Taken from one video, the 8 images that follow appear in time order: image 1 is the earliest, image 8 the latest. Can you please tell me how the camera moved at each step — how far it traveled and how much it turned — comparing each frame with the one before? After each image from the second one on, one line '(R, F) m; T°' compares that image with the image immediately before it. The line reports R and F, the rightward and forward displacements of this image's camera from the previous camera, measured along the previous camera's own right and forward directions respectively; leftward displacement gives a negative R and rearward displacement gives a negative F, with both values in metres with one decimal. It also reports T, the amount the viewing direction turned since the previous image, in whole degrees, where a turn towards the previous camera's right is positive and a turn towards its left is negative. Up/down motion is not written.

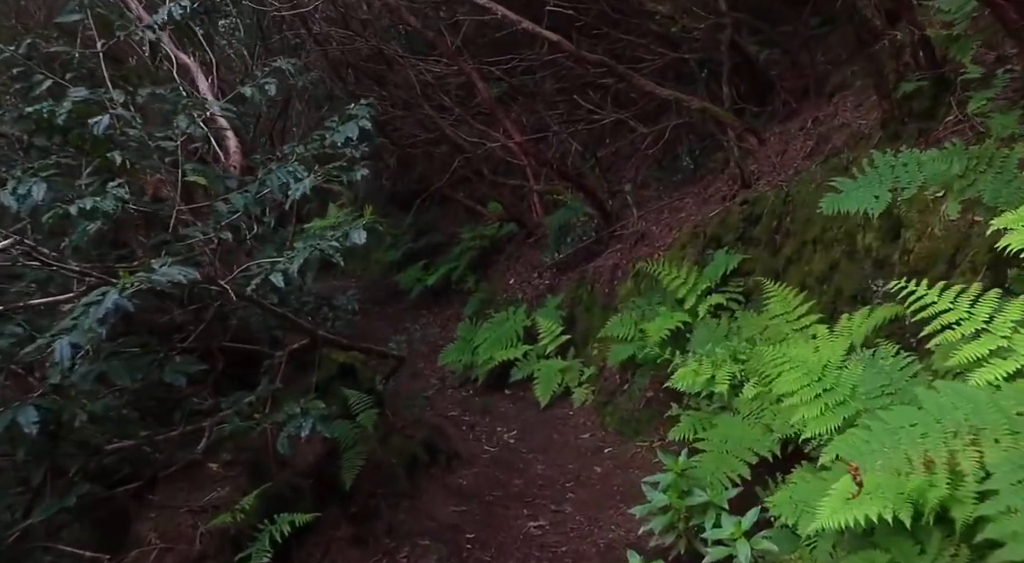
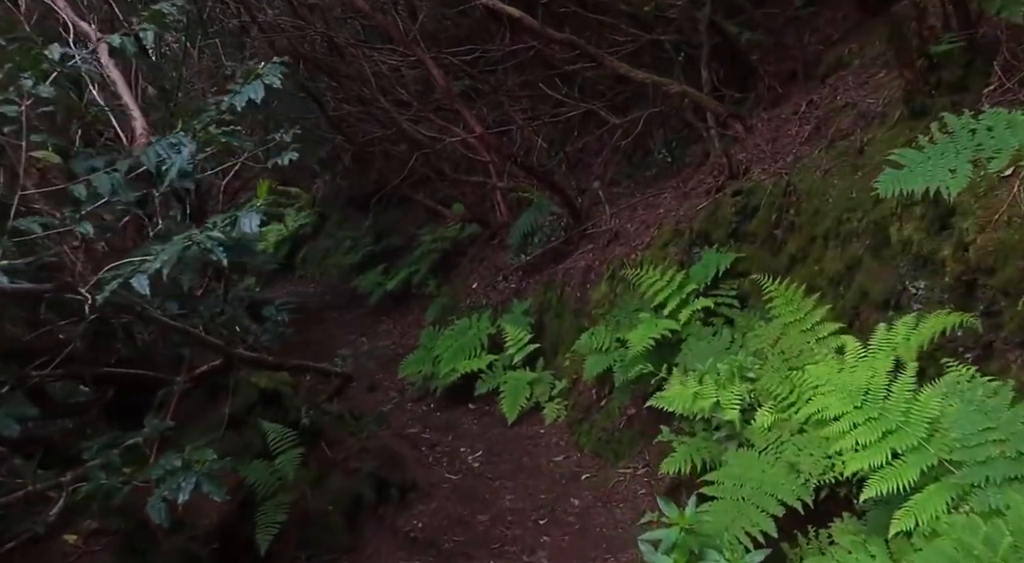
(0.0, +0.9) m; +2°
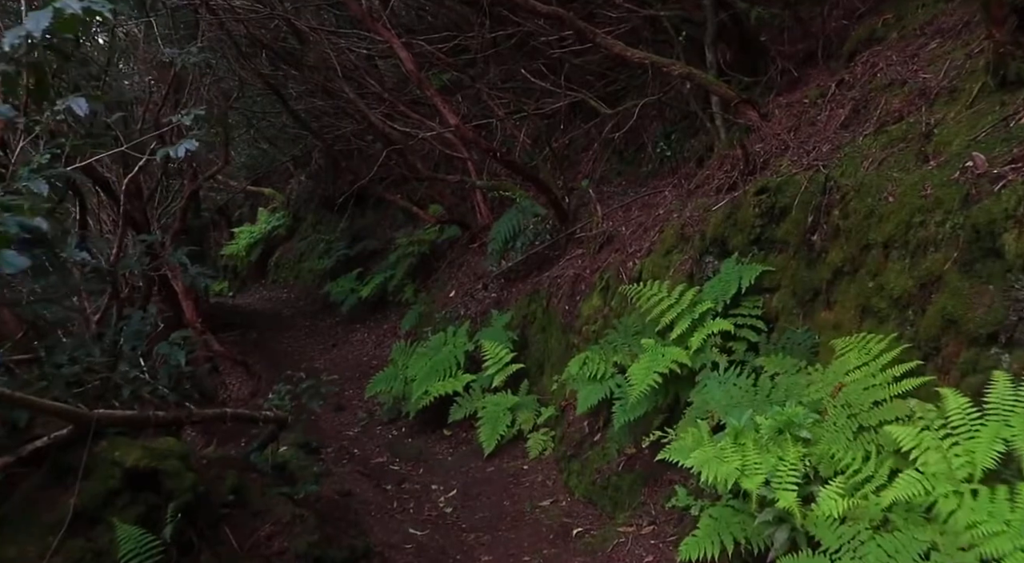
(+0.1, +1.1) m; +1°
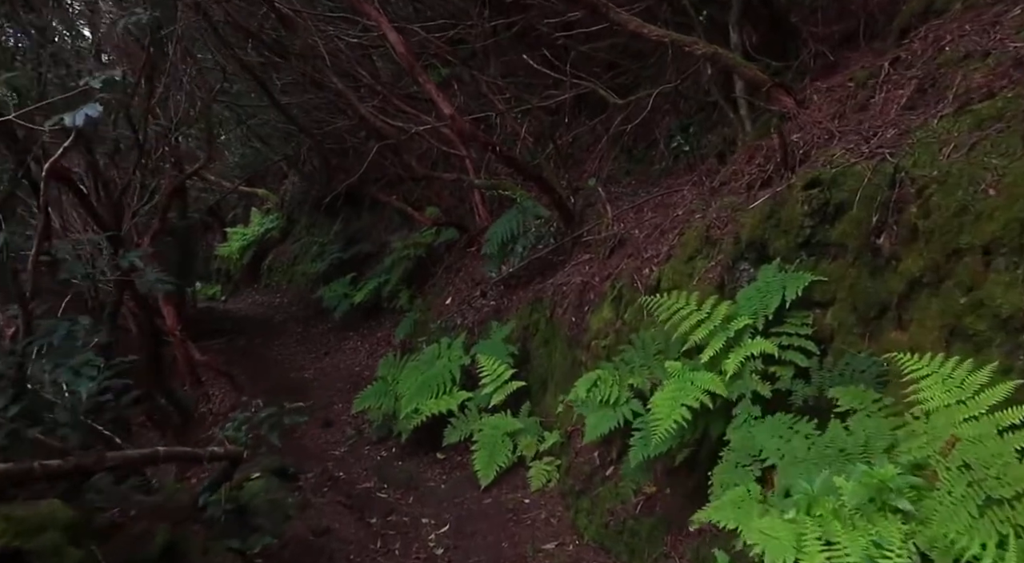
(0.0, +0.8) m; 0°
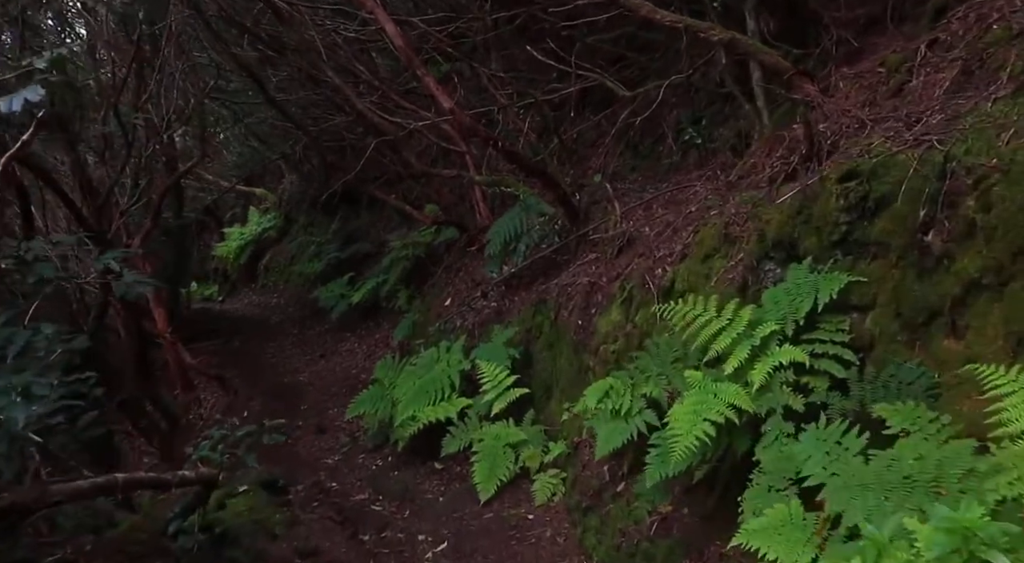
(0.0, +0.4) m; 0°
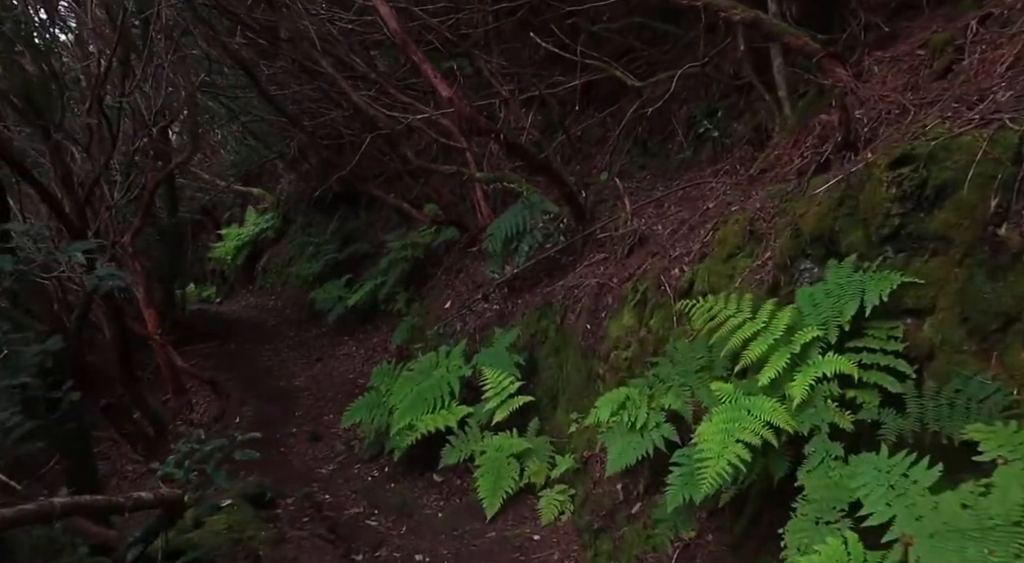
(0.0, +0.4) m; 0°
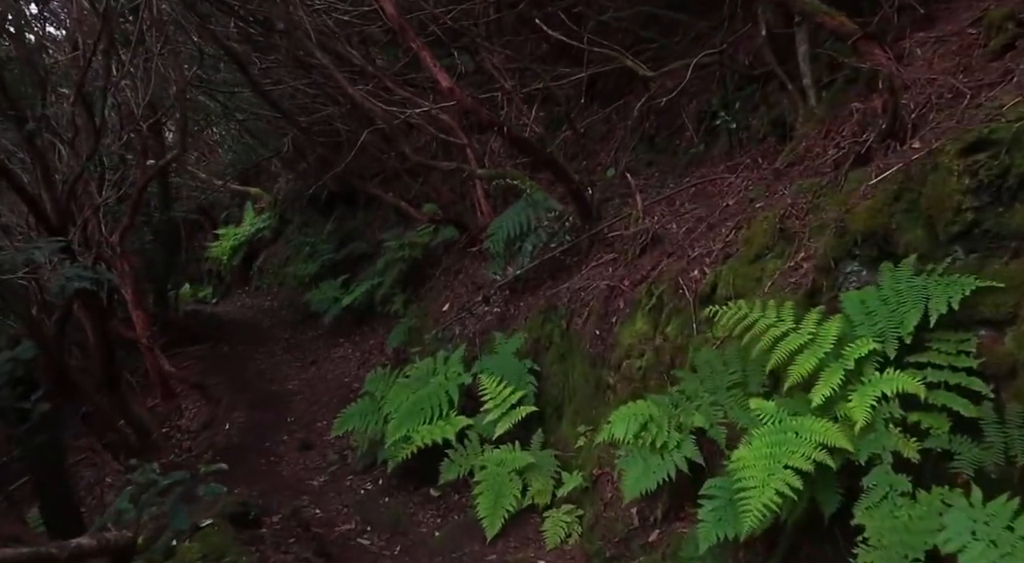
(0.0, +0.5) m; 0°
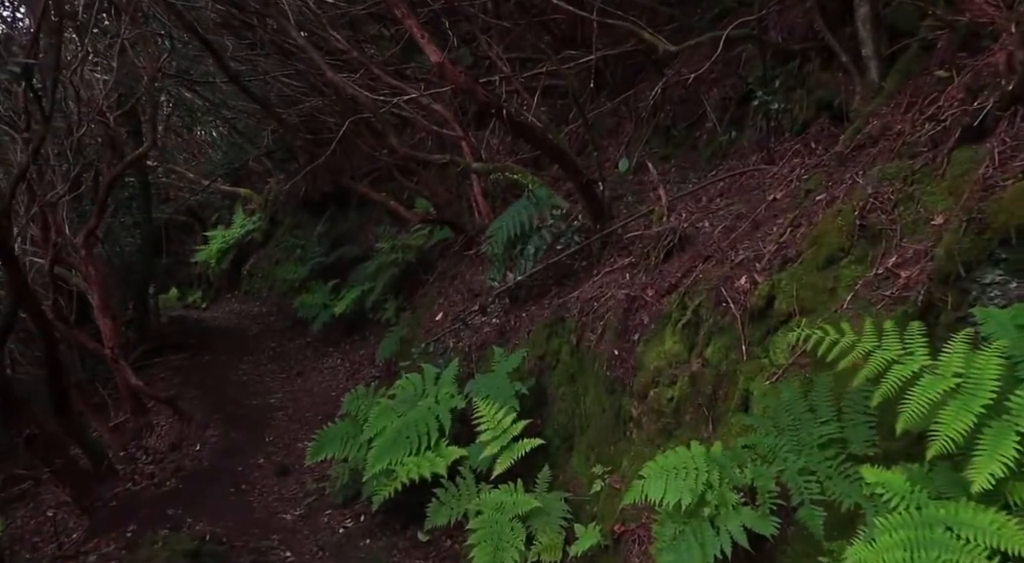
(0.0, +1.0) m; 0°
